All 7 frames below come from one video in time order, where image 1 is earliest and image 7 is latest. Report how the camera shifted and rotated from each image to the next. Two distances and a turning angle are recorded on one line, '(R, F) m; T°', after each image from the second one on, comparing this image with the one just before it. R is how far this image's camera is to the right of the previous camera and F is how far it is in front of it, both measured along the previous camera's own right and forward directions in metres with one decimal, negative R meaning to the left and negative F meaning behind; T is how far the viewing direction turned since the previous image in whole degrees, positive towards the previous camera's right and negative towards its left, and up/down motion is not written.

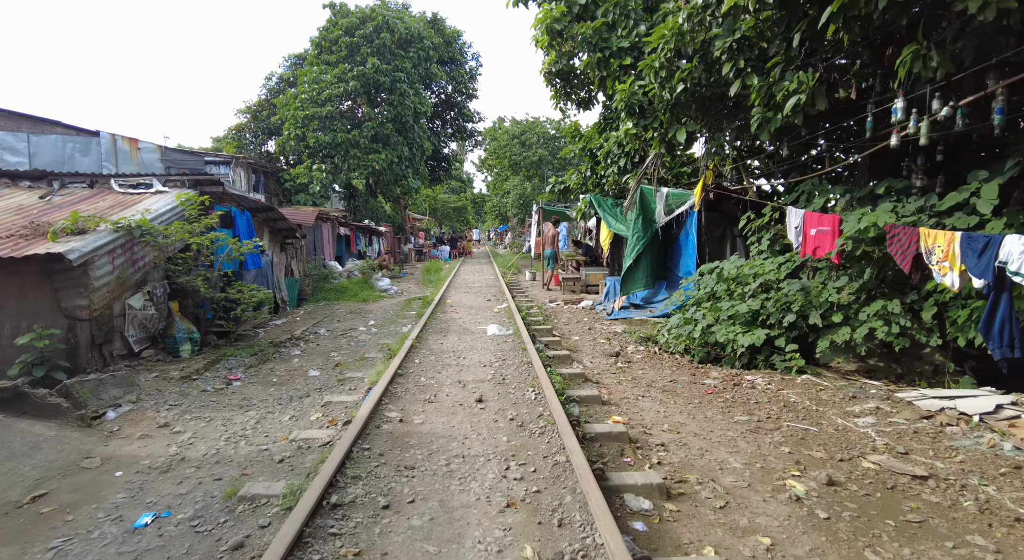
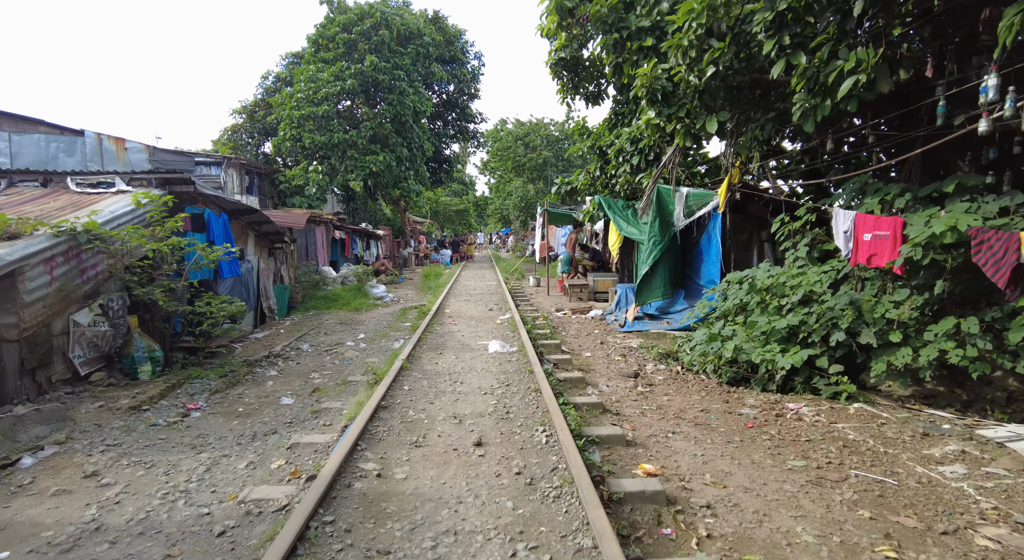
(0.0, +0.9) m; 0°
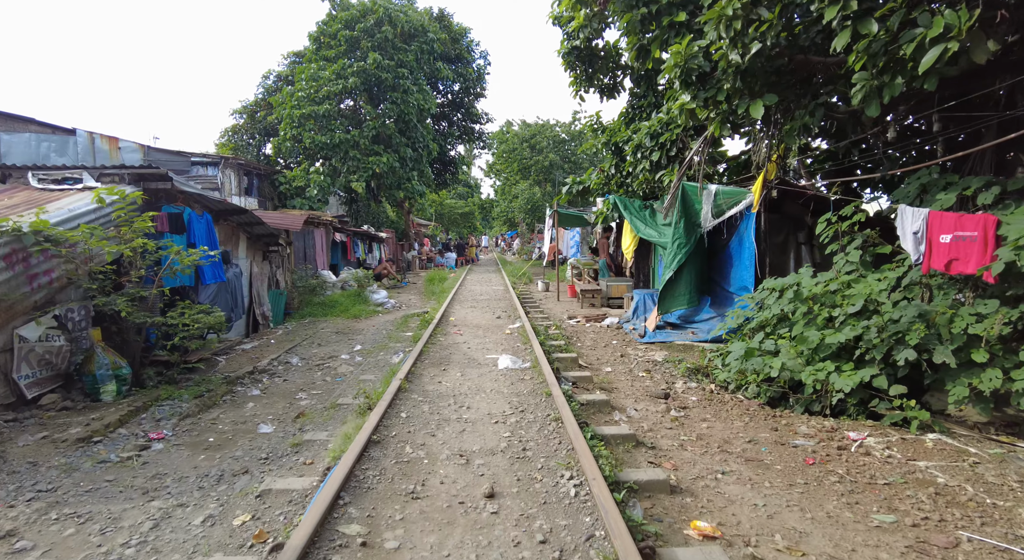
(-0.1, +0.8) m; -1°
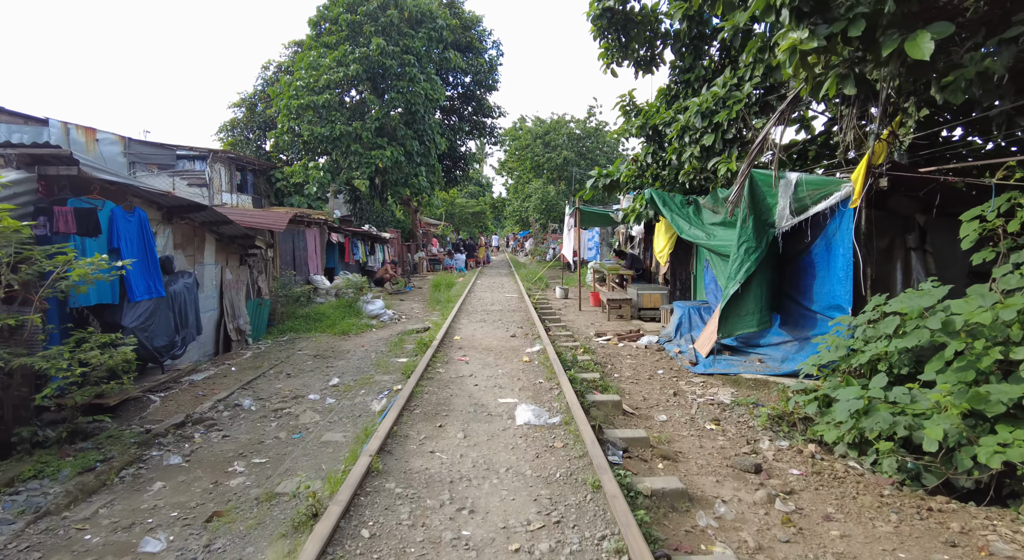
(-0.1, +1.8) m; -1°
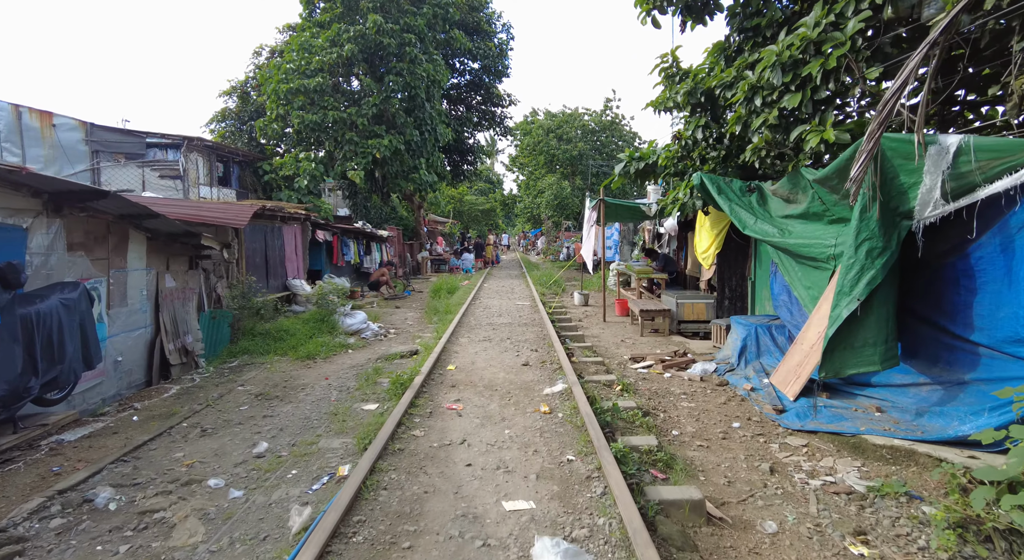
(0.0, +2.1) m; -1°
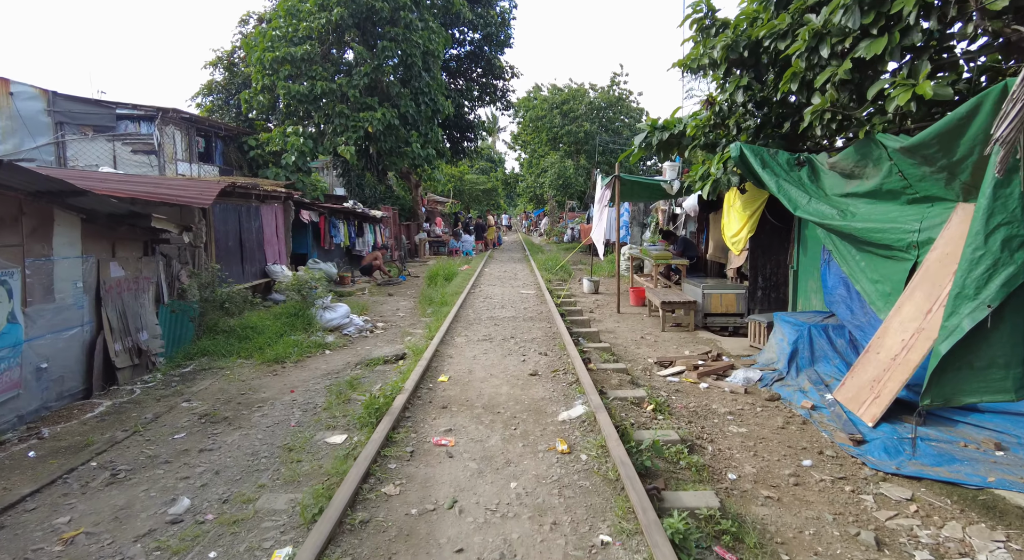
(0.0, +1.2) m; 0°
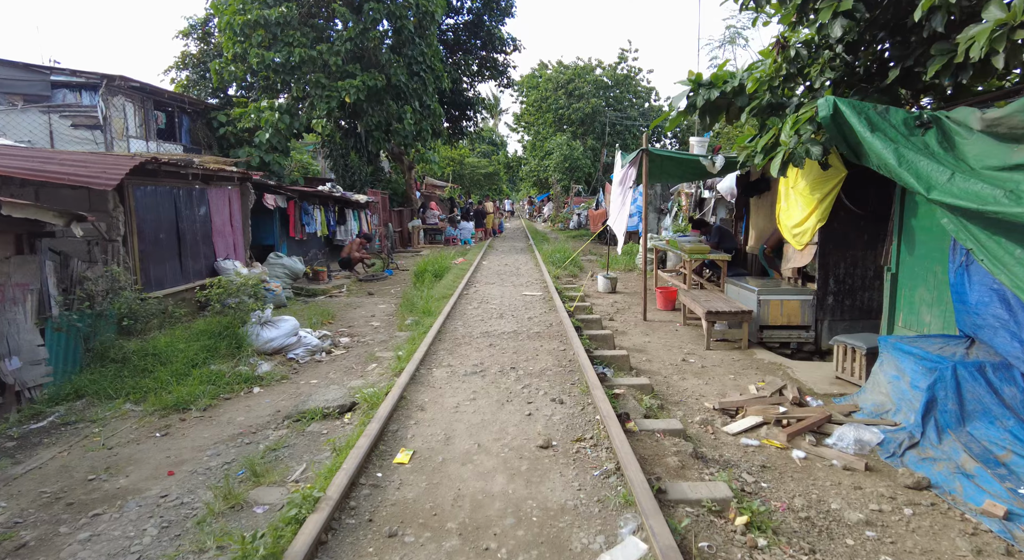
(0.0, +2.0) m; 0°
